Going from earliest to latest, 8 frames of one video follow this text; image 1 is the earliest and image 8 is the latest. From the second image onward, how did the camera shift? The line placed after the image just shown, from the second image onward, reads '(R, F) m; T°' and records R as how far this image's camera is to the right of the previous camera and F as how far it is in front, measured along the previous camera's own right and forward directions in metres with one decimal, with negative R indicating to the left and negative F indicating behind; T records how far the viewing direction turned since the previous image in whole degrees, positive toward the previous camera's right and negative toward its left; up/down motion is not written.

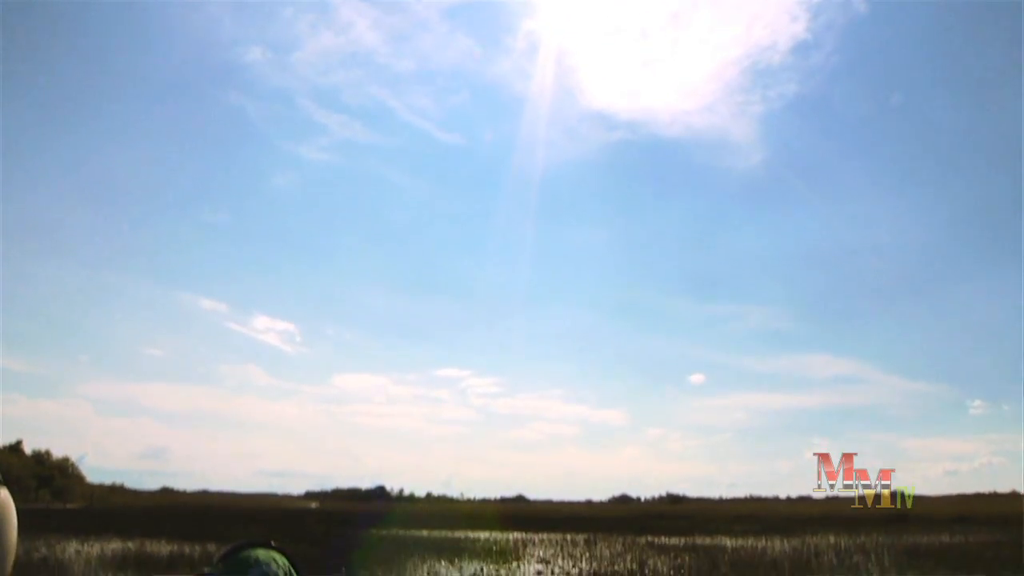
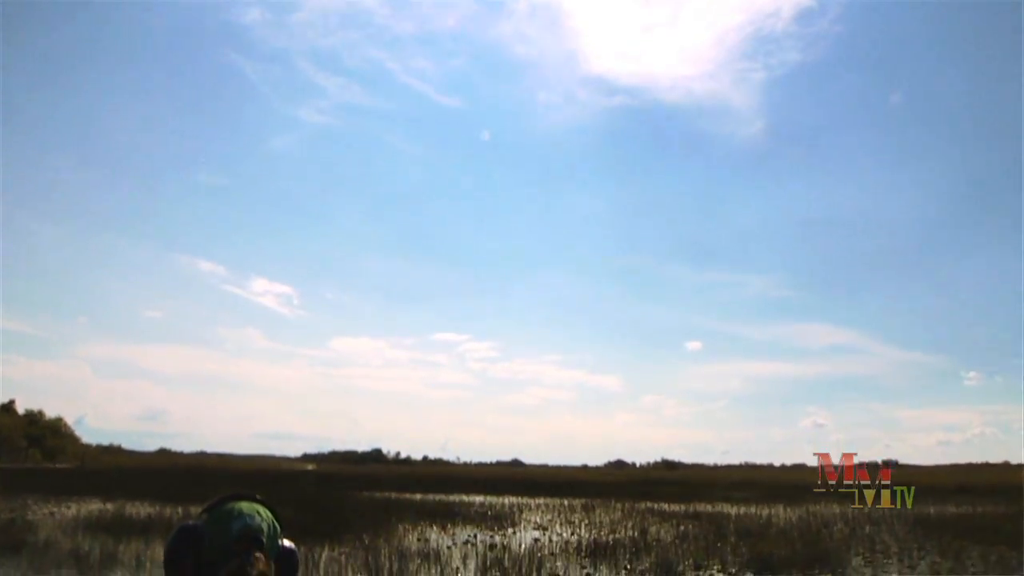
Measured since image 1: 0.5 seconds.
(0.0, +1.3) m; 0°
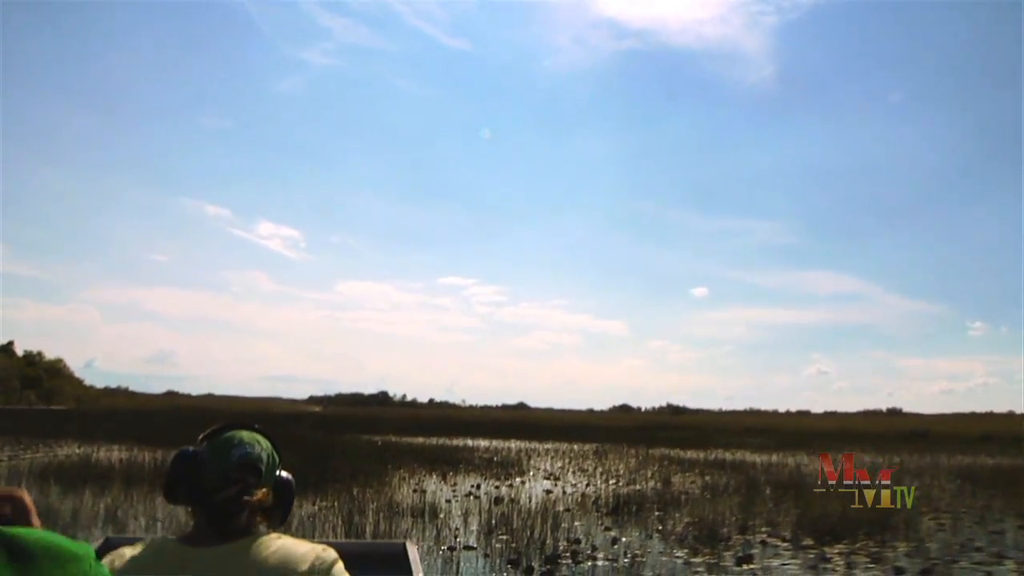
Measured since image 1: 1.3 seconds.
(-0.1, +2.4) m; 0°
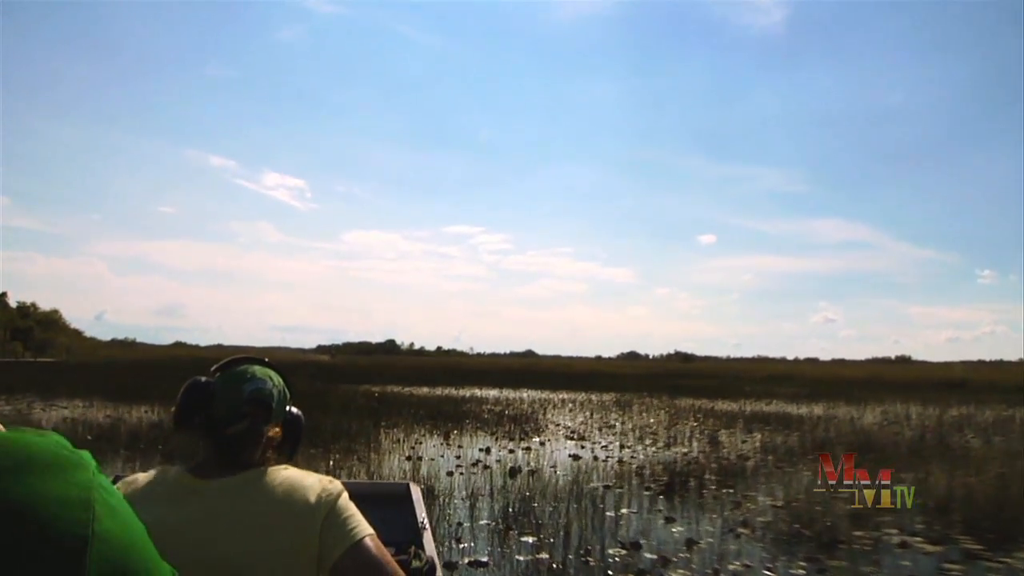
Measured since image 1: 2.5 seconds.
(-0.1, +3.5) m; 0°
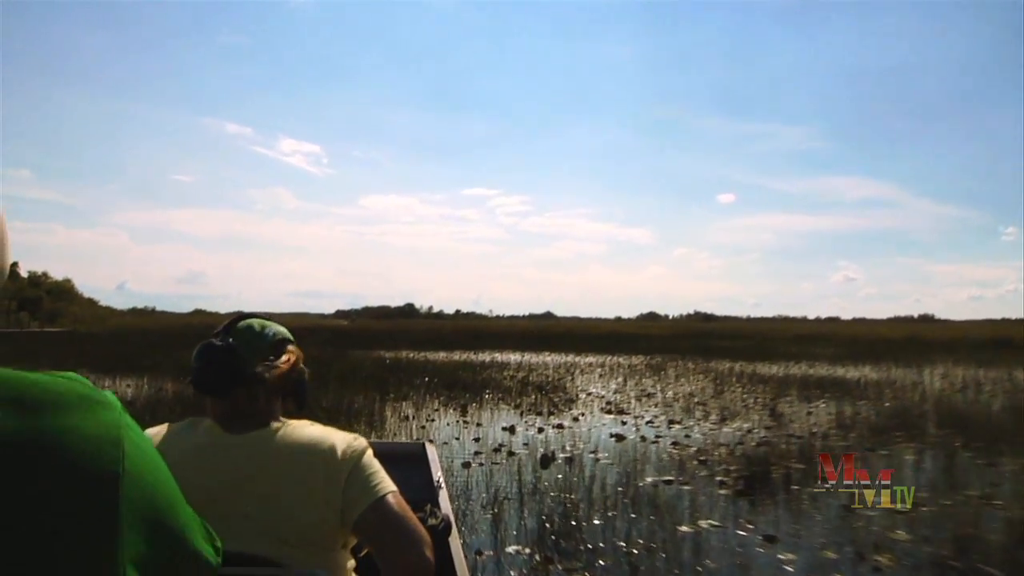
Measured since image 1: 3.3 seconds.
(-0.1, +2.4) m; -1°
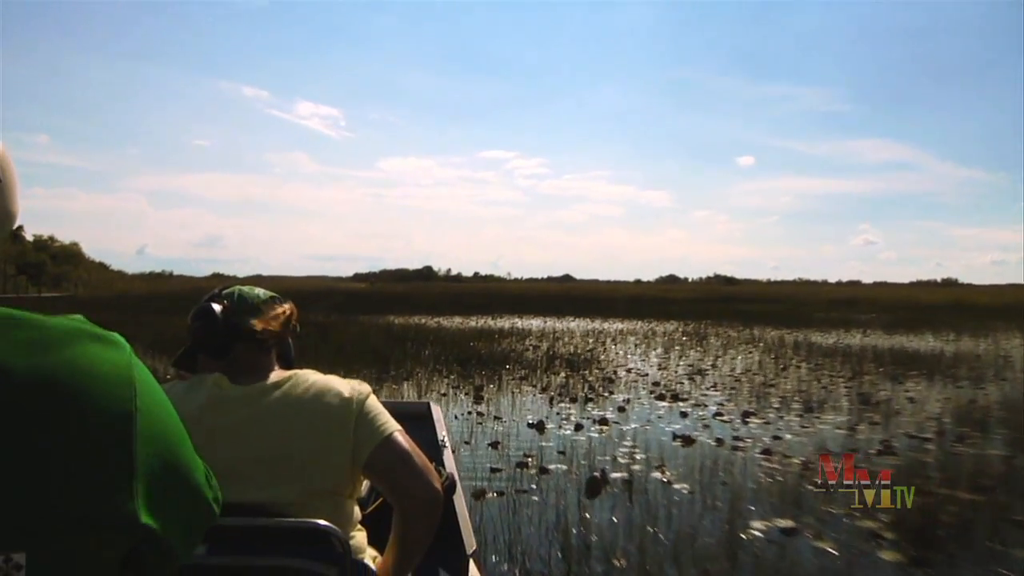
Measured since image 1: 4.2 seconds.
(-0.1, +3.0) m; -1°
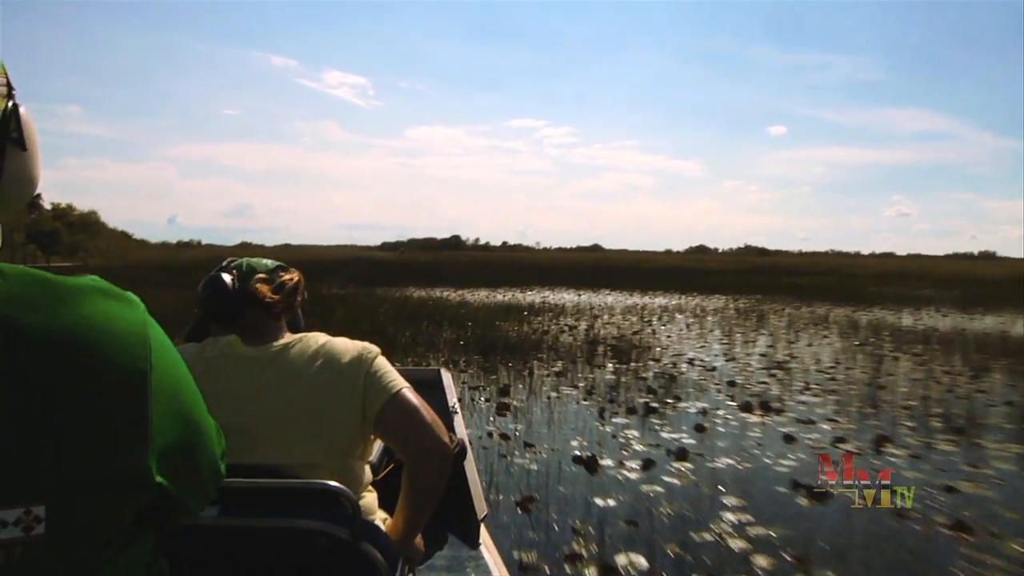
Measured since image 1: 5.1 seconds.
(-0.1, +2.9) m; -2°
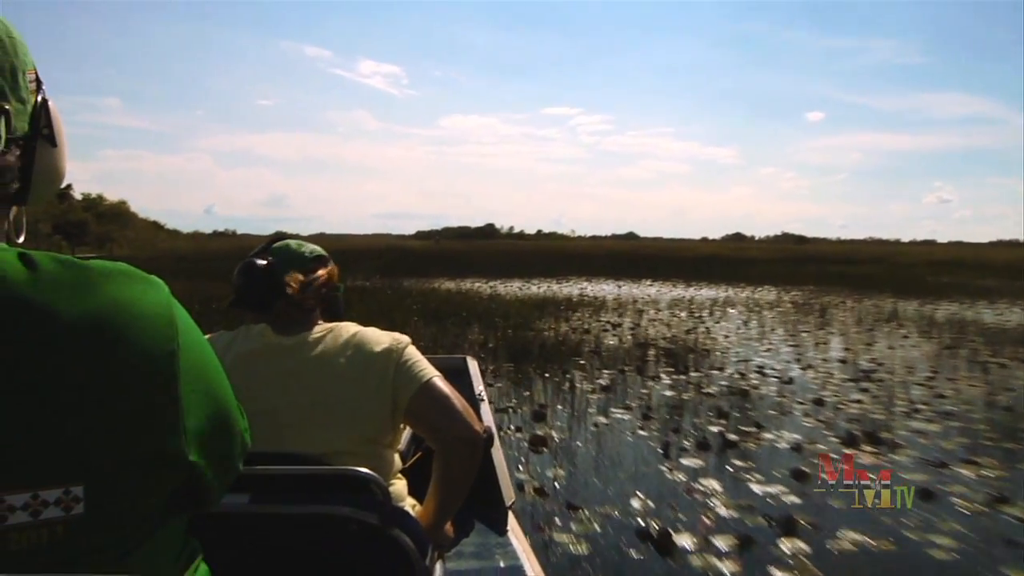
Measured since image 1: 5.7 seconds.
(0.0, +1.9) m; -2°
